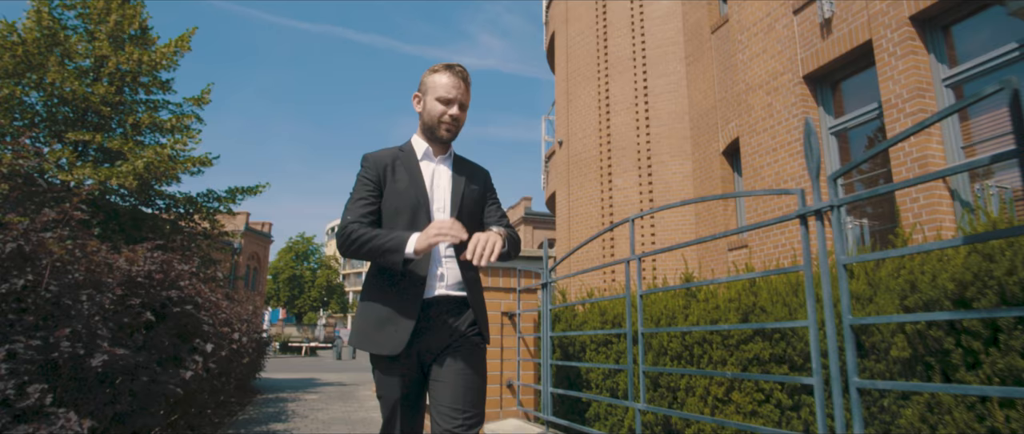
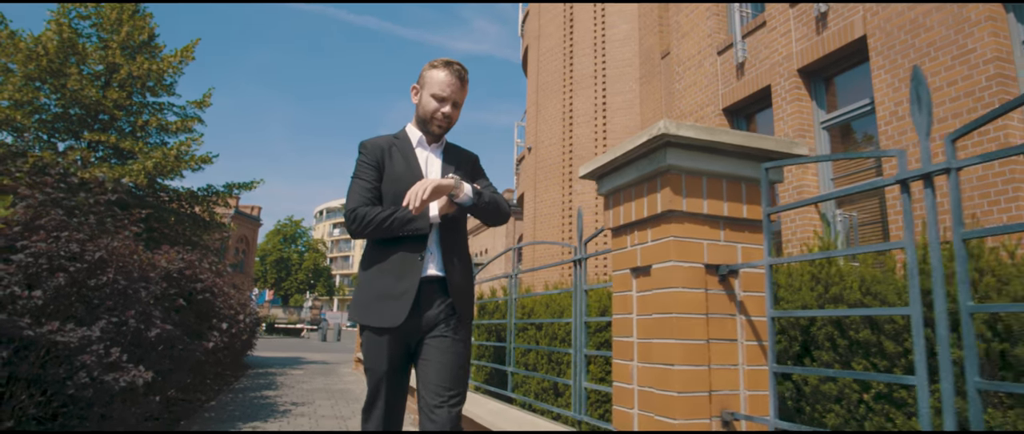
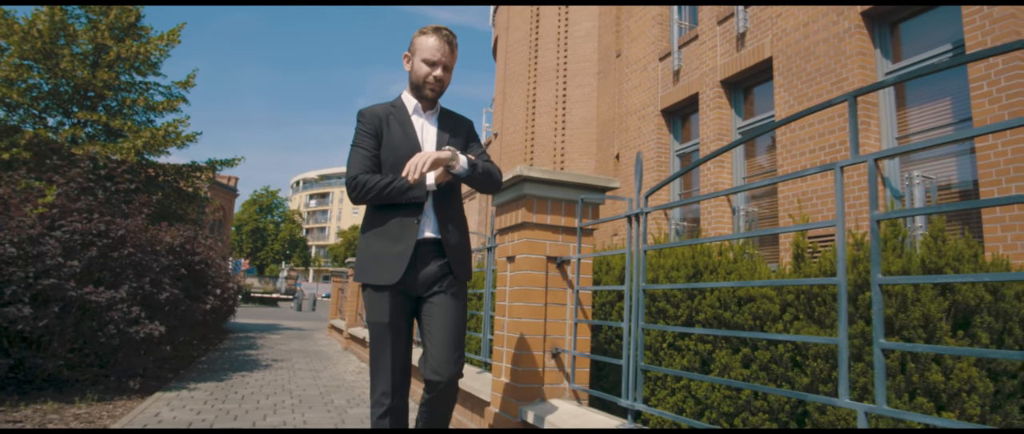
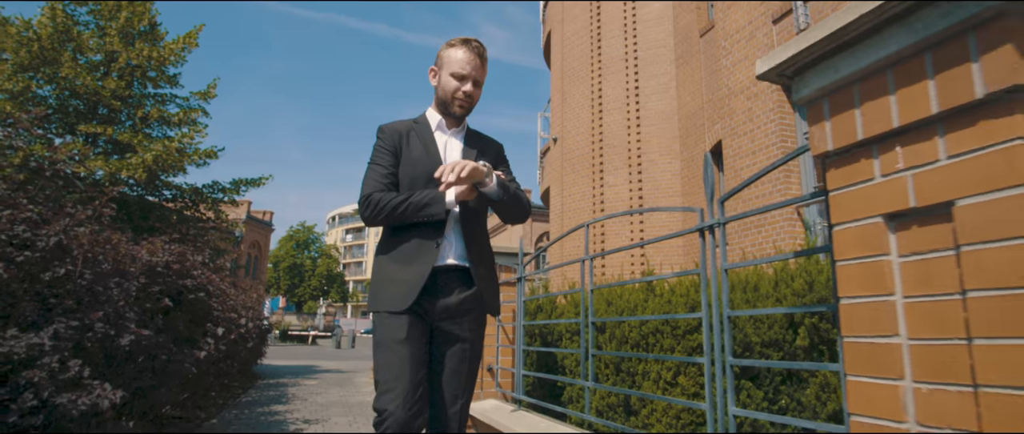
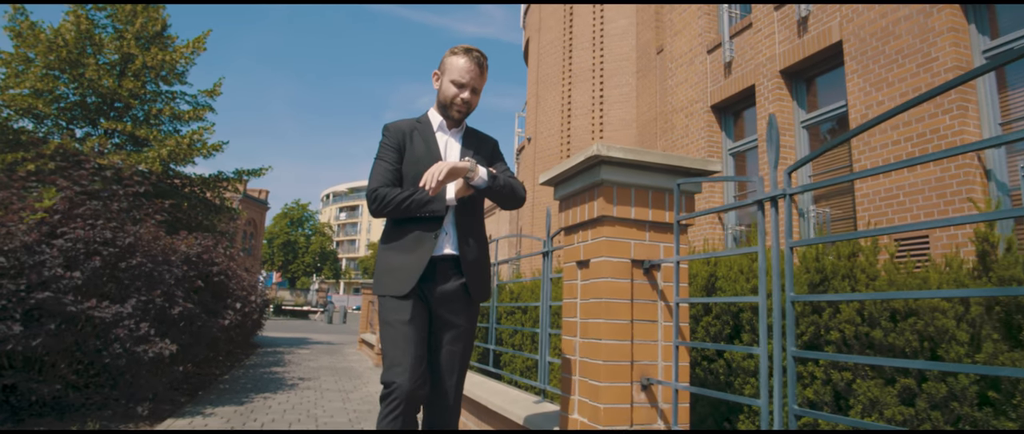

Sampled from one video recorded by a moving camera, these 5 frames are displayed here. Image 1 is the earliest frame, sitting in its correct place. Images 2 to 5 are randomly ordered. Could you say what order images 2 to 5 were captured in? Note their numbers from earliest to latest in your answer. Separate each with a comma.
4, 2, 5, 3
